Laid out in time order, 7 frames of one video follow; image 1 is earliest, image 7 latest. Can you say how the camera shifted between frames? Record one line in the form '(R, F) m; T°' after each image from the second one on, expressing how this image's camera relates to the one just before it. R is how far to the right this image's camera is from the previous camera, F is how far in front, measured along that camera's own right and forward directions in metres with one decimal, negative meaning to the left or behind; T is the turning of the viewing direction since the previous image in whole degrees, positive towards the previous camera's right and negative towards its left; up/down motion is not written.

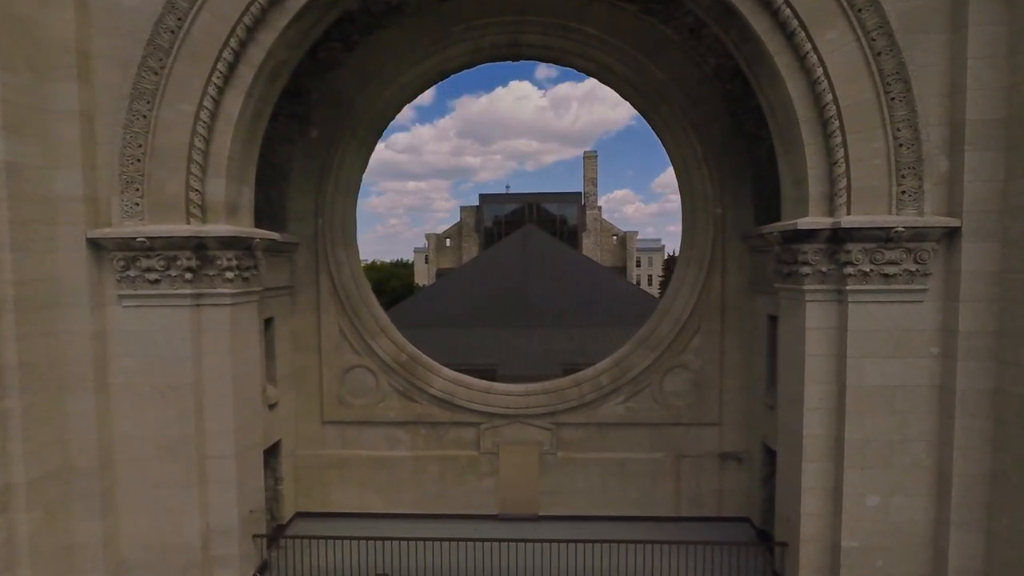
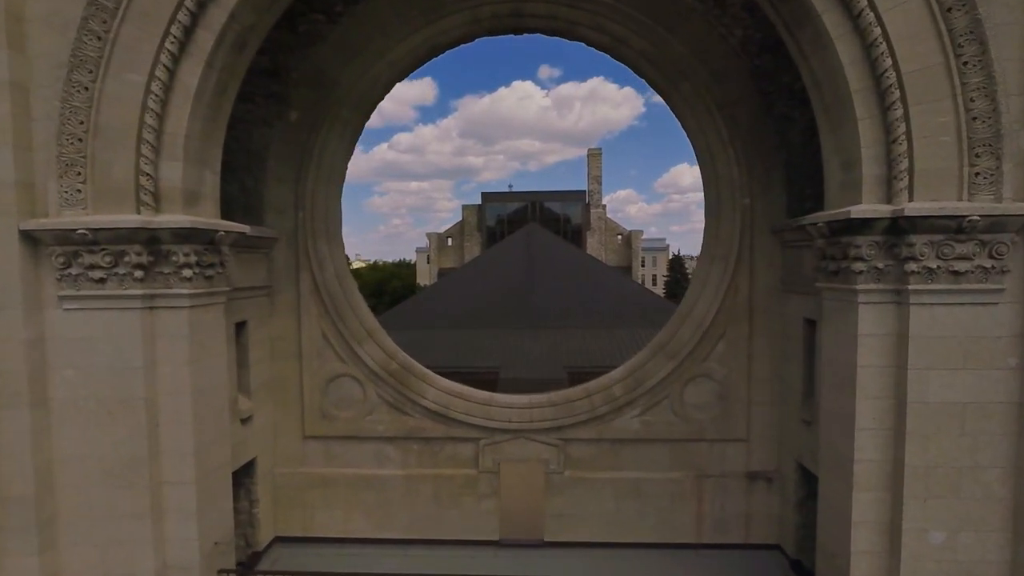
(0.0, +0.6) m; 0°
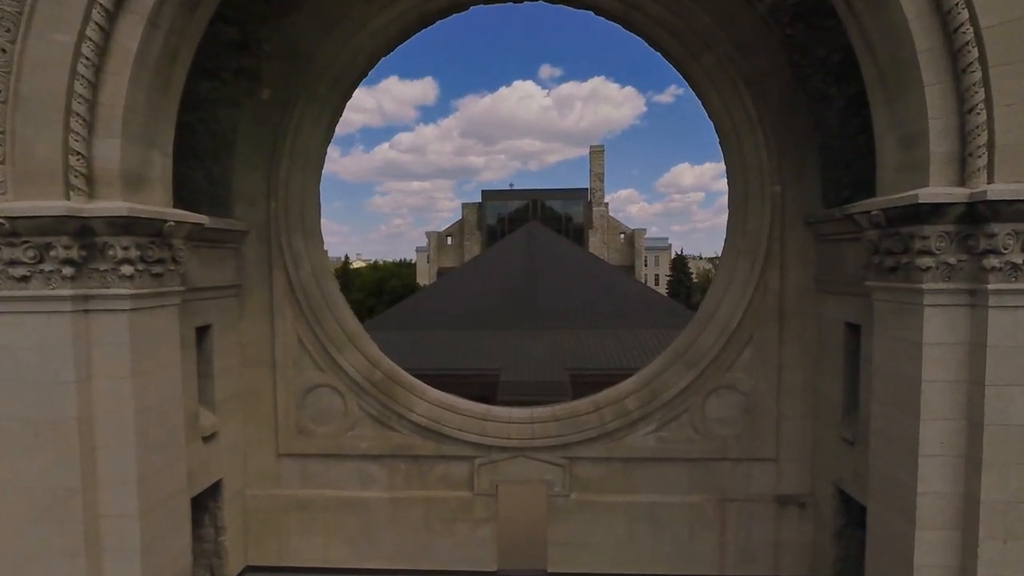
(0.0, +0.6) m; 0°
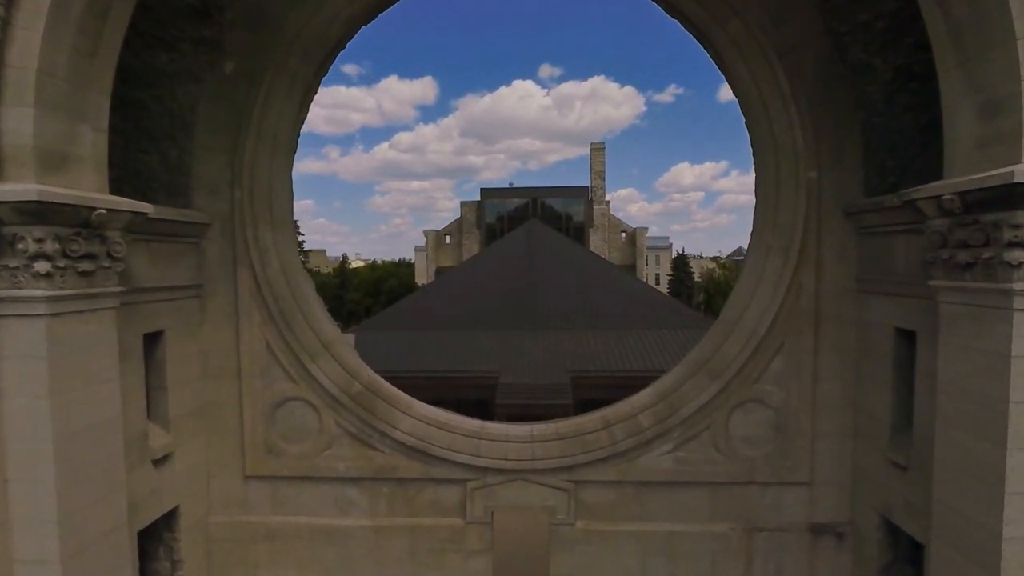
(0.0, +0.6) m; 0°
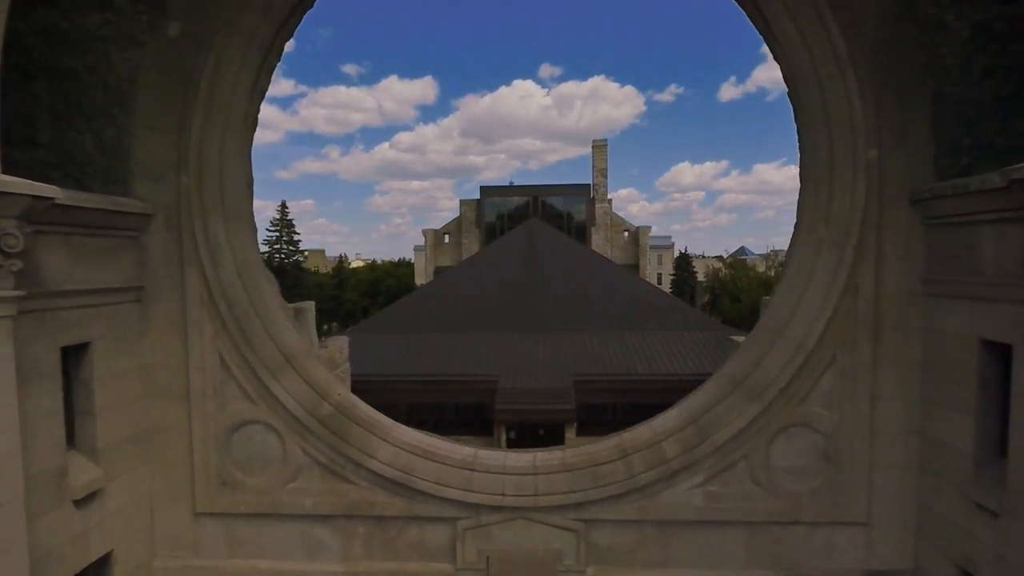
(0.0, +0.7) m; 0°
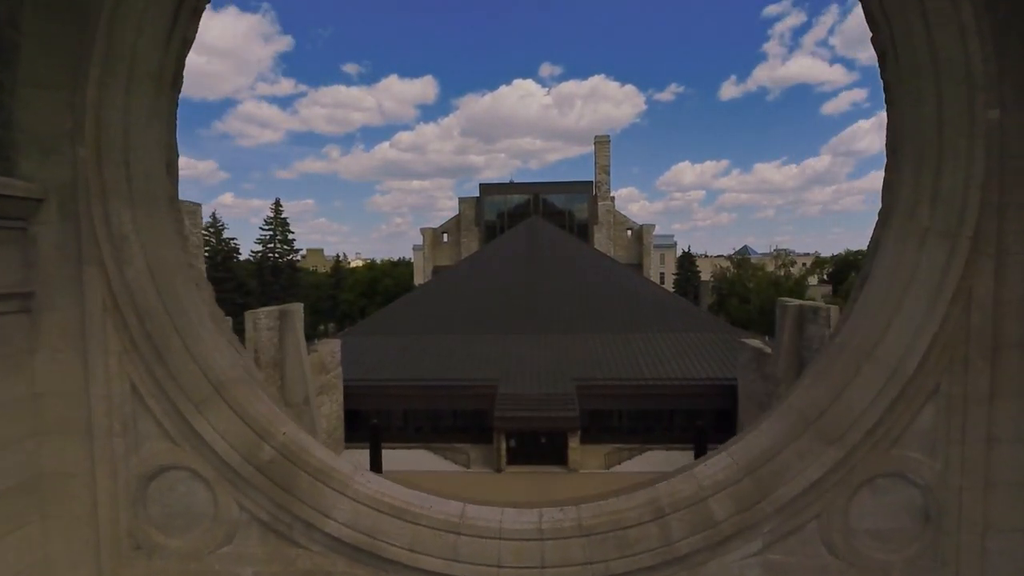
(0.0, +0.8) m; 0°
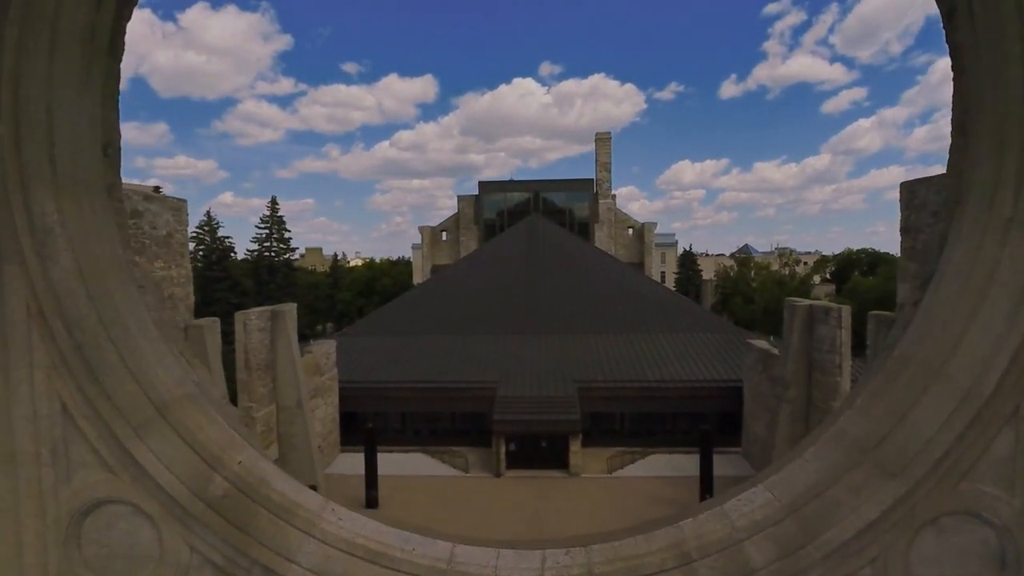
(0.0, +0.4) m; 0°
